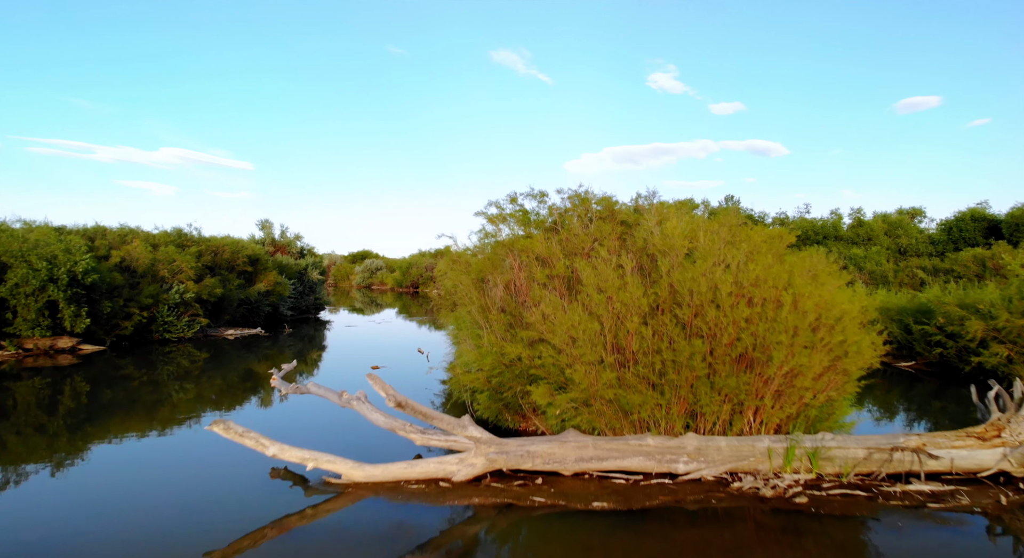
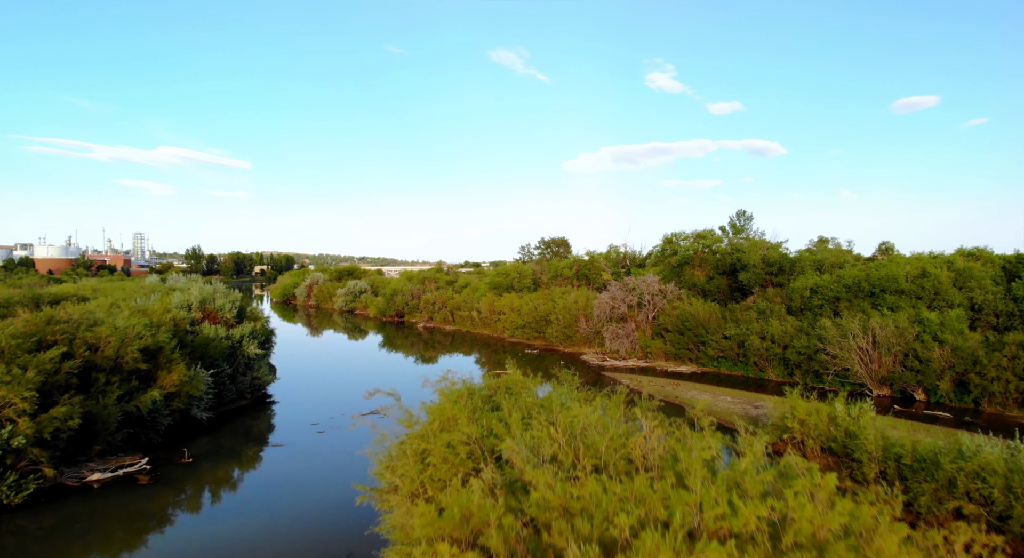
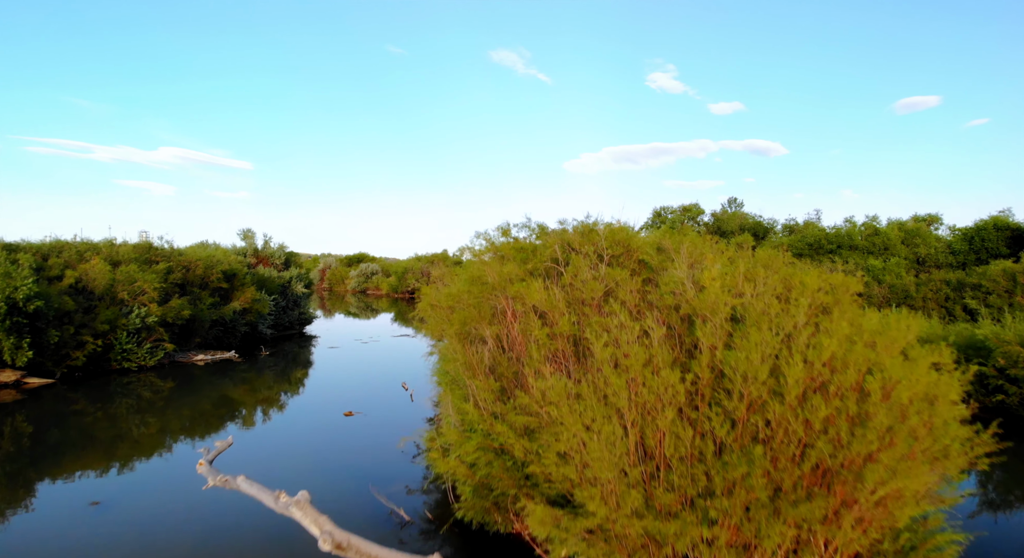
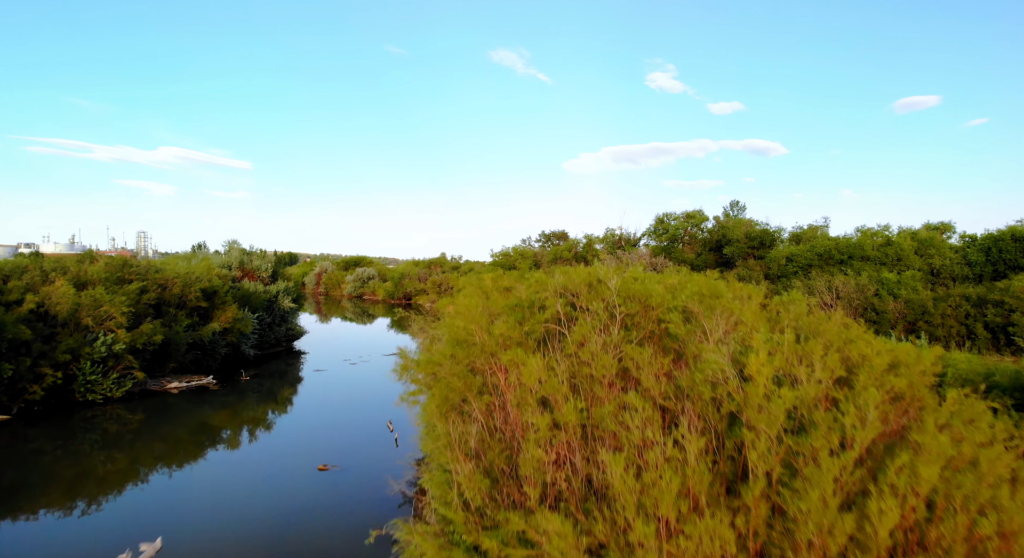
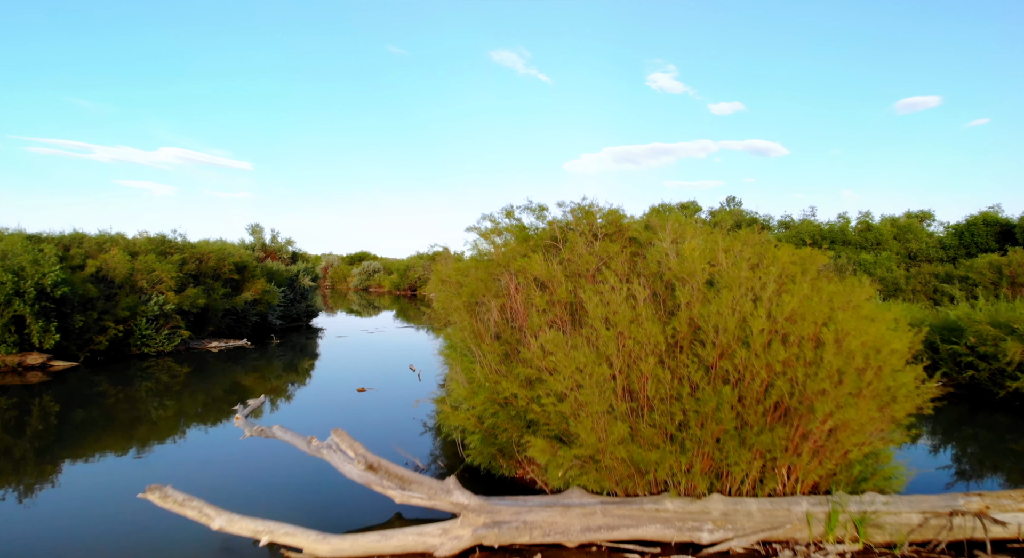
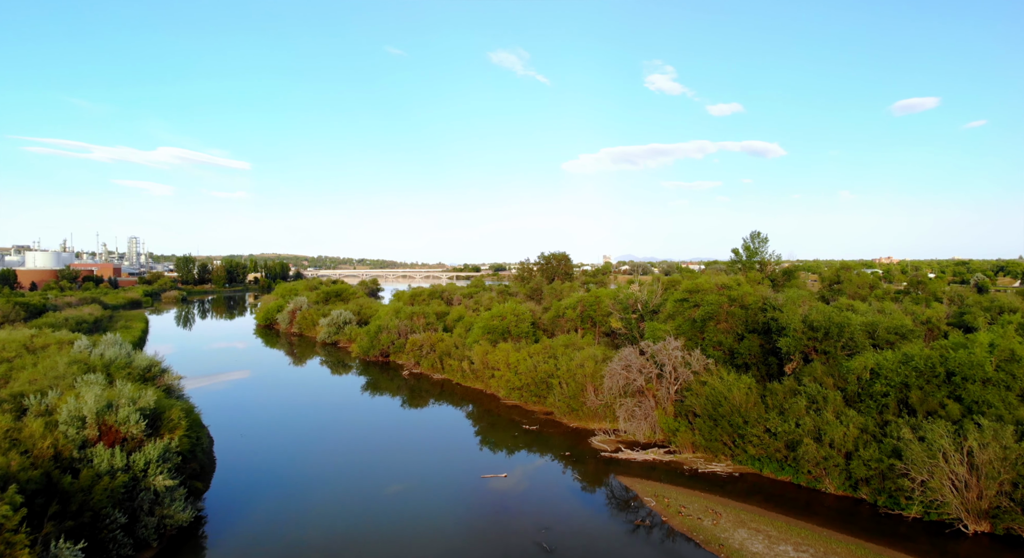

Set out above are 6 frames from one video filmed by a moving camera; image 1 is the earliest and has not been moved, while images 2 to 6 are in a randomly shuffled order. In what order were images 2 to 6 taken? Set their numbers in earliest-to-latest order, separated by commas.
5, 3, 4, 2, 6
